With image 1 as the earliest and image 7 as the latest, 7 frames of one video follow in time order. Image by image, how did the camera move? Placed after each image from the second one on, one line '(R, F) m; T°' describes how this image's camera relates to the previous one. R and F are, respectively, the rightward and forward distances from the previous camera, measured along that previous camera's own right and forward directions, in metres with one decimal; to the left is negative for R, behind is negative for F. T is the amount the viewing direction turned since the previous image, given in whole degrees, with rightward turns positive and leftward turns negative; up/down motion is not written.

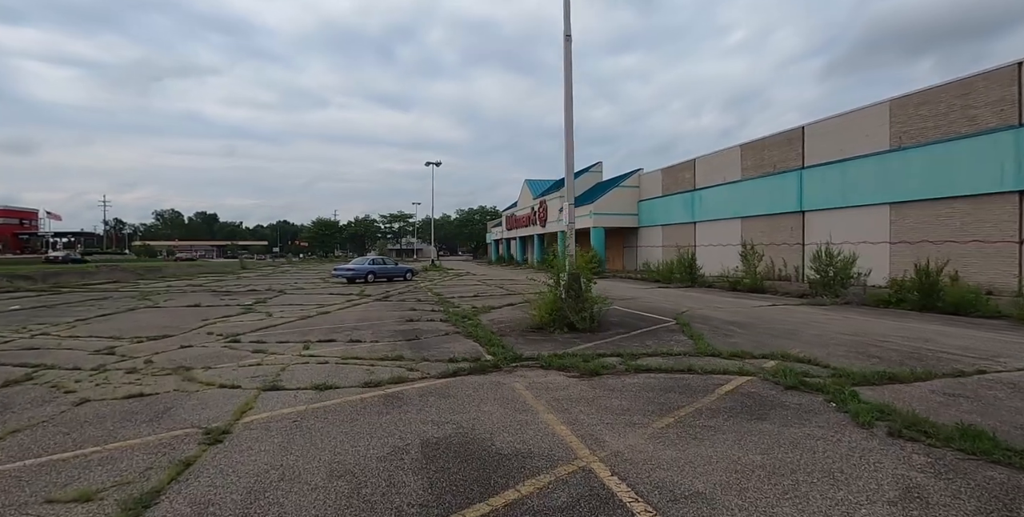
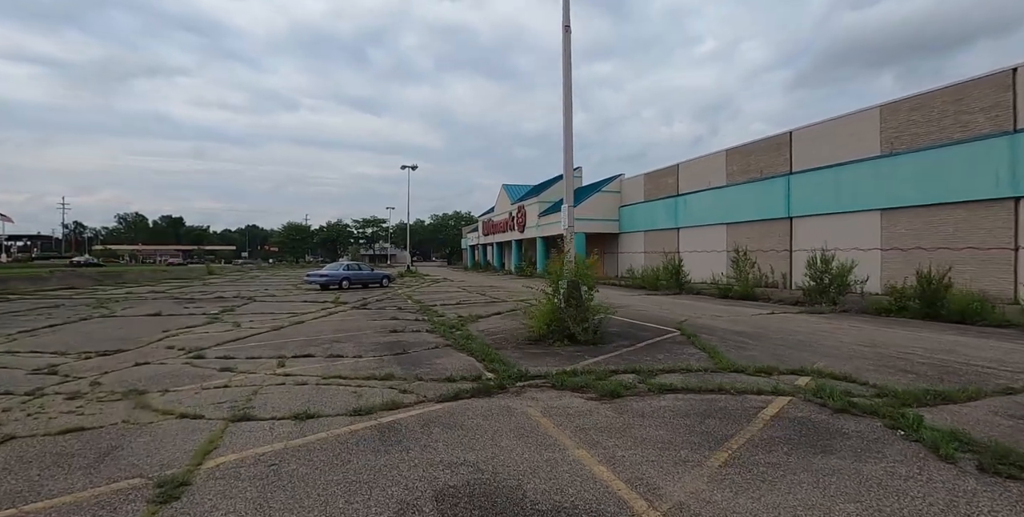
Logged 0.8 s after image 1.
(-0.4, +0.8) m; +3°
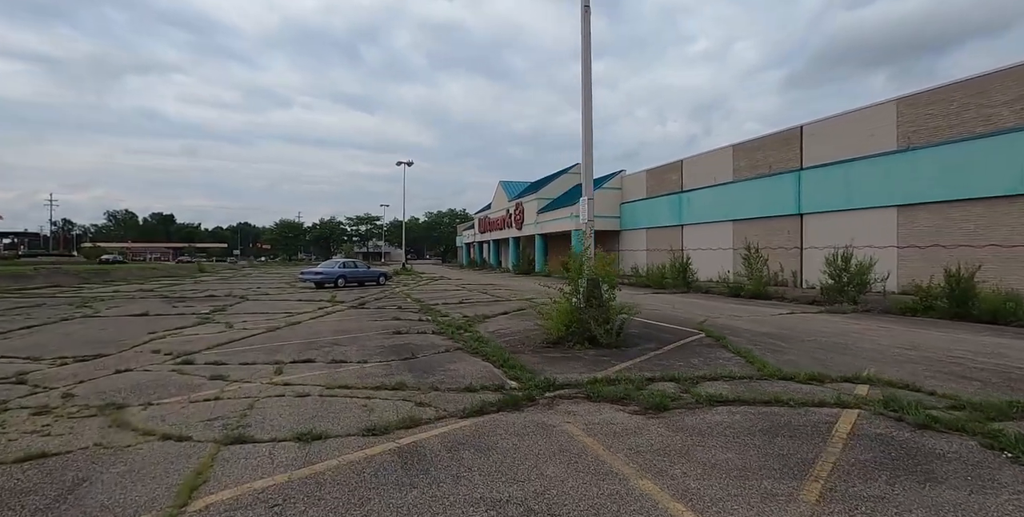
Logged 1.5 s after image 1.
(-0.4, +0.7) m; +1°
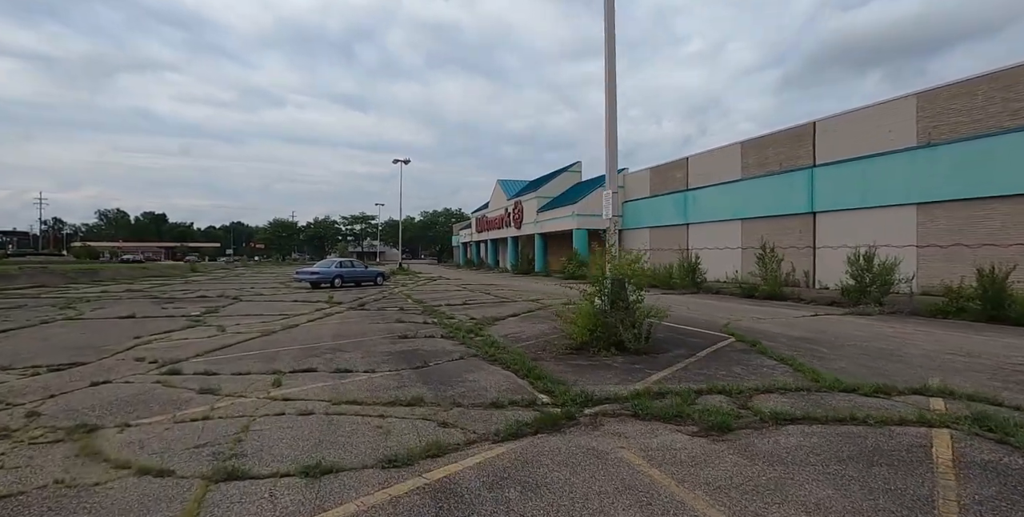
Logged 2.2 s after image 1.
(-0.4, +0.7) m; +1°
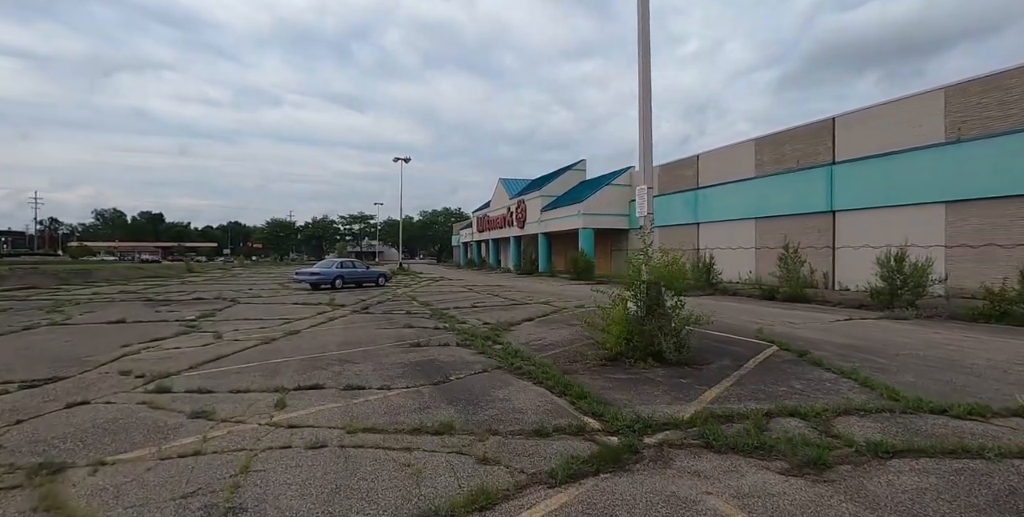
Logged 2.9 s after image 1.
(-0.5, +0.7) m; 0°
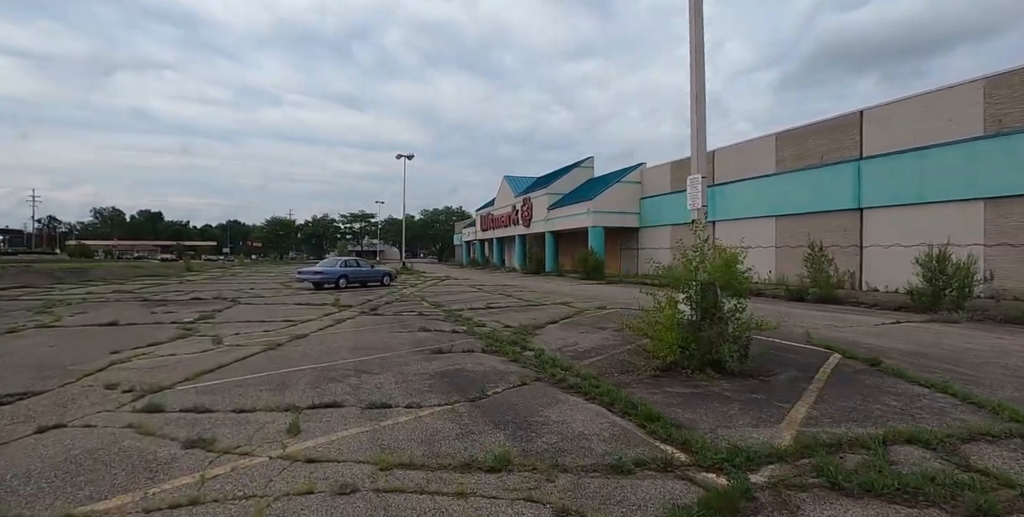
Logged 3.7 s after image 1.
(-0.6, +0.8) m; 0°
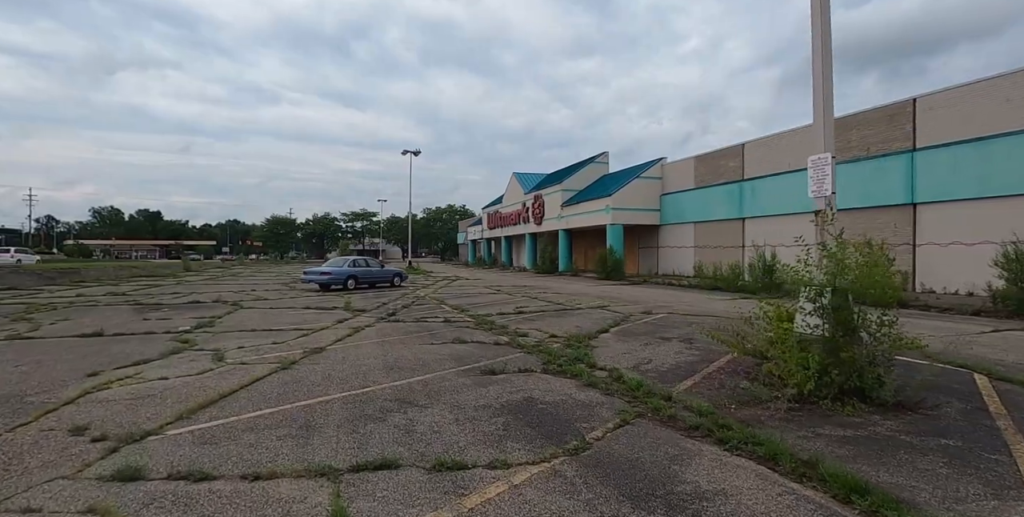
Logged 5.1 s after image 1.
(-1.0, +1.4) m; 0°
